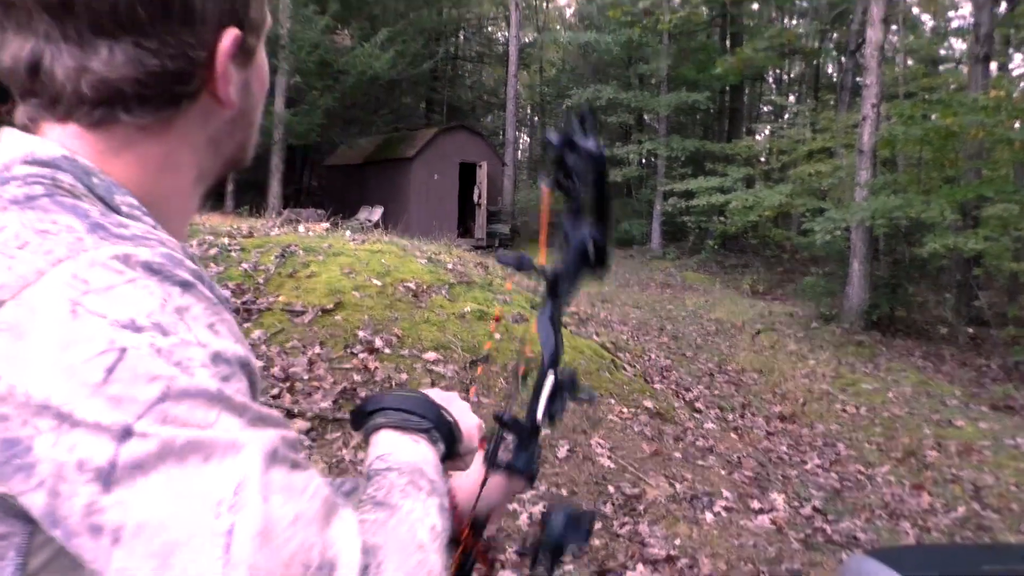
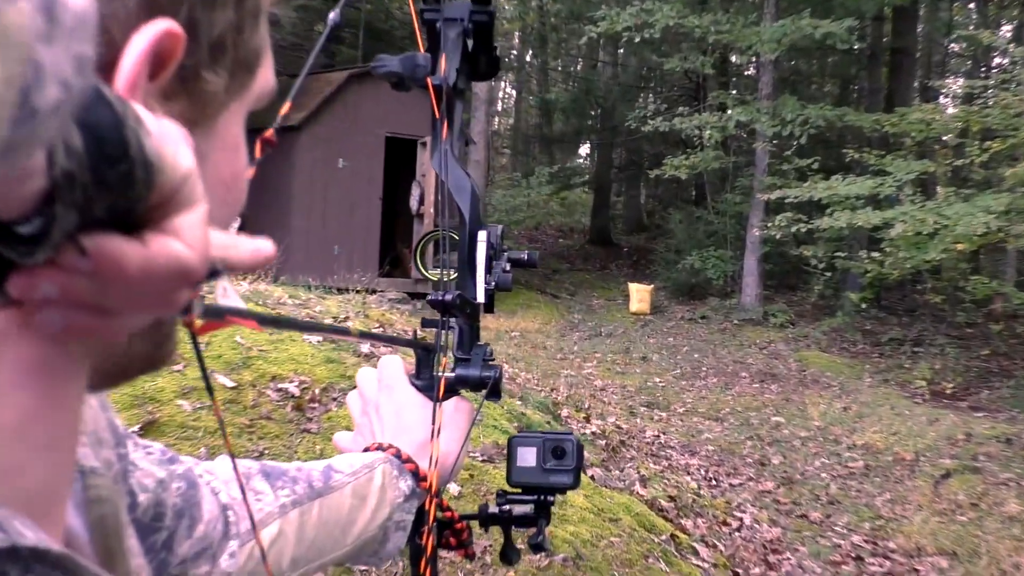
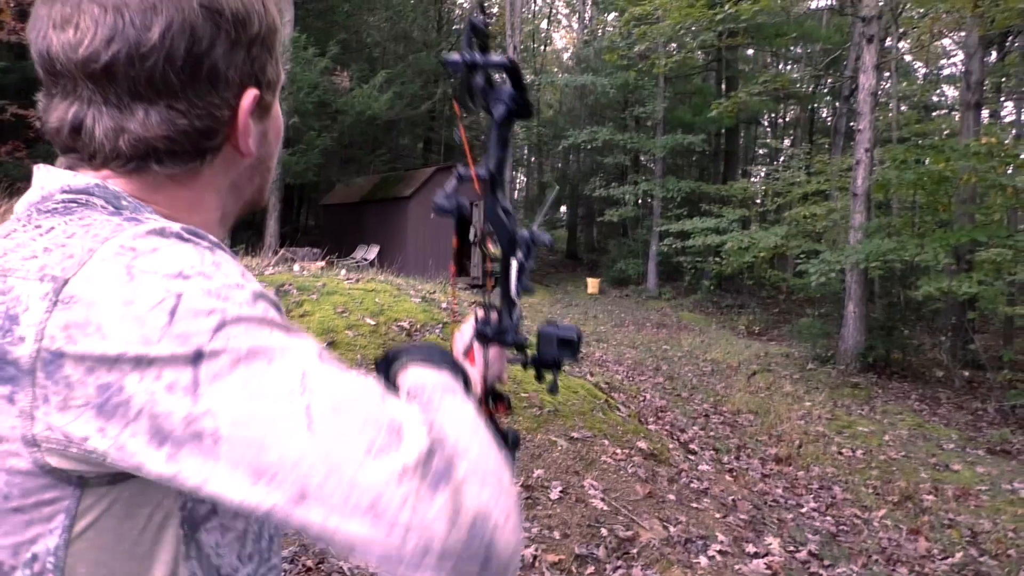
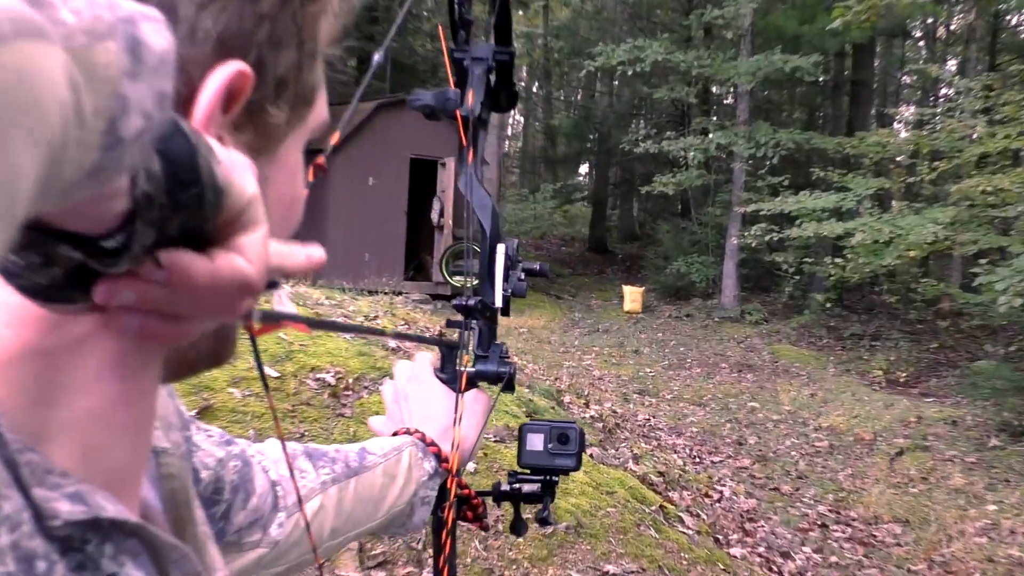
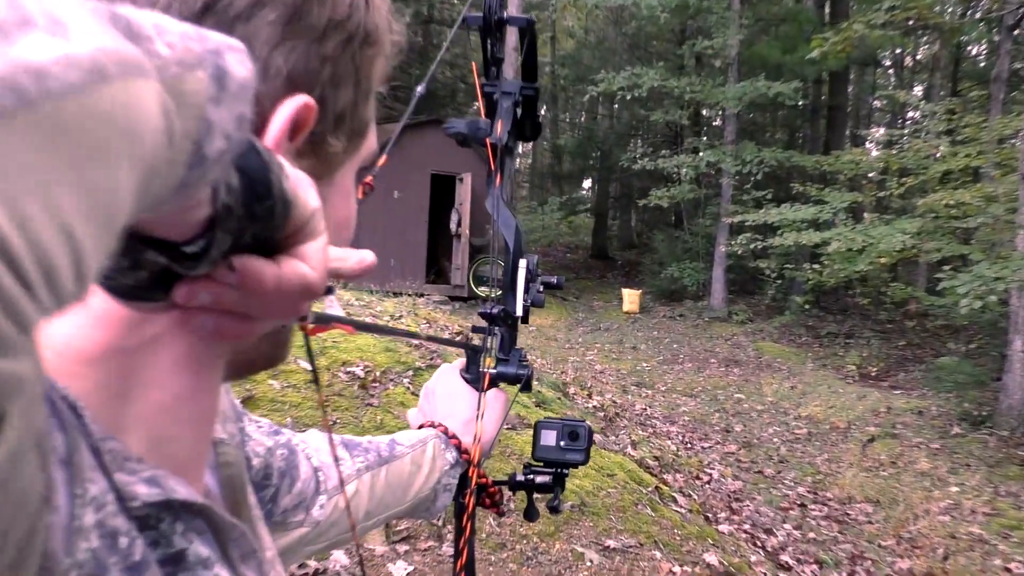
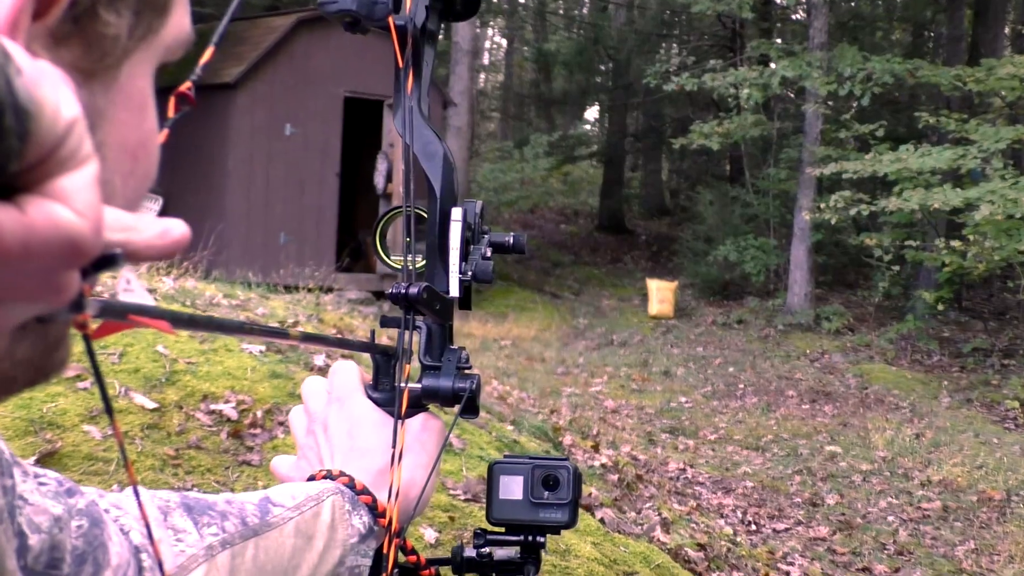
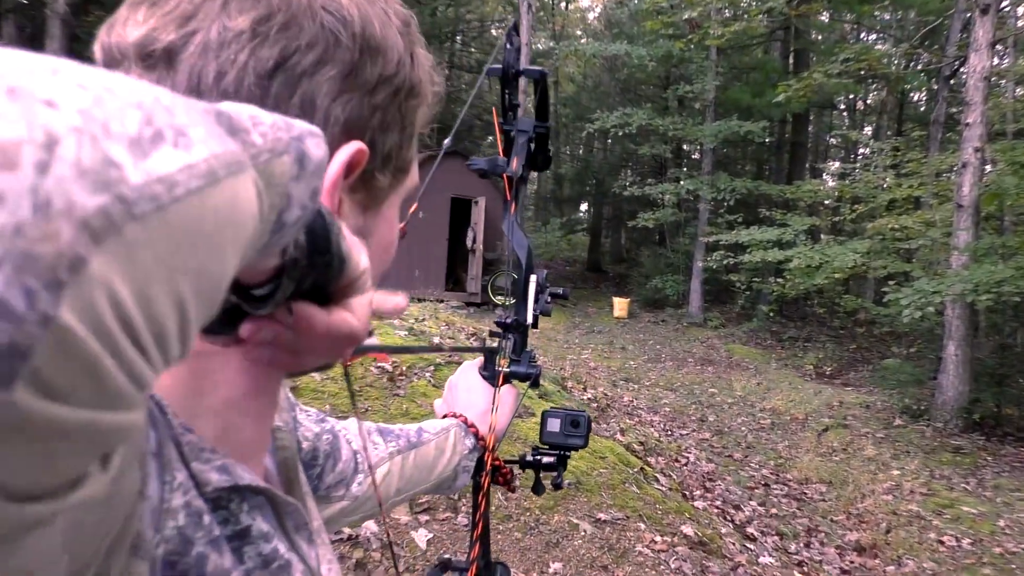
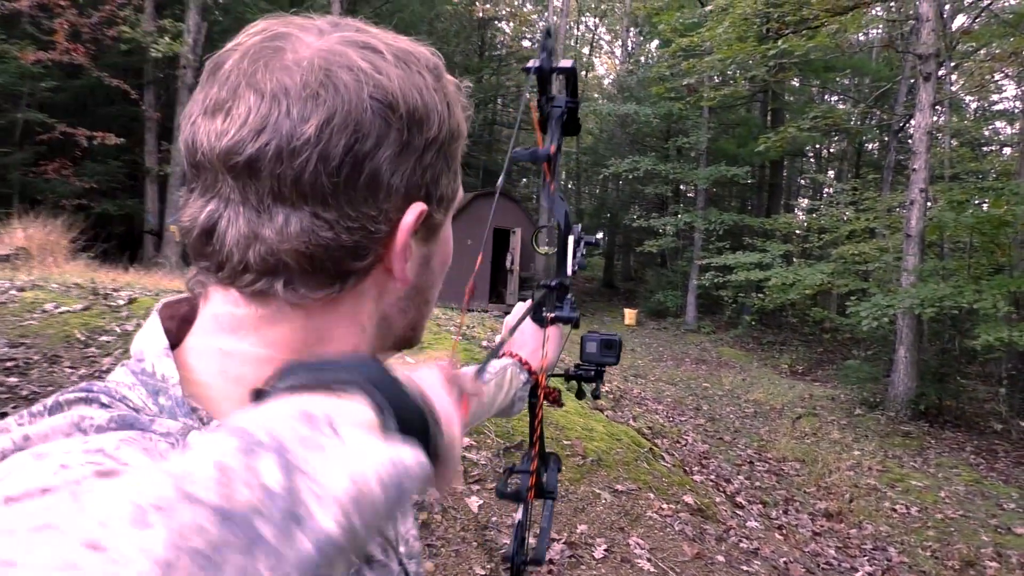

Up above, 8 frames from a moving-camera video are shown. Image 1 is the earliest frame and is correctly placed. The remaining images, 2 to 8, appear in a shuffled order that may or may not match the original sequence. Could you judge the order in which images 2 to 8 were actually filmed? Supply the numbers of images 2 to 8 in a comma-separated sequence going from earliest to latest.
3, 8, 7, 5, 4, 2, 6
